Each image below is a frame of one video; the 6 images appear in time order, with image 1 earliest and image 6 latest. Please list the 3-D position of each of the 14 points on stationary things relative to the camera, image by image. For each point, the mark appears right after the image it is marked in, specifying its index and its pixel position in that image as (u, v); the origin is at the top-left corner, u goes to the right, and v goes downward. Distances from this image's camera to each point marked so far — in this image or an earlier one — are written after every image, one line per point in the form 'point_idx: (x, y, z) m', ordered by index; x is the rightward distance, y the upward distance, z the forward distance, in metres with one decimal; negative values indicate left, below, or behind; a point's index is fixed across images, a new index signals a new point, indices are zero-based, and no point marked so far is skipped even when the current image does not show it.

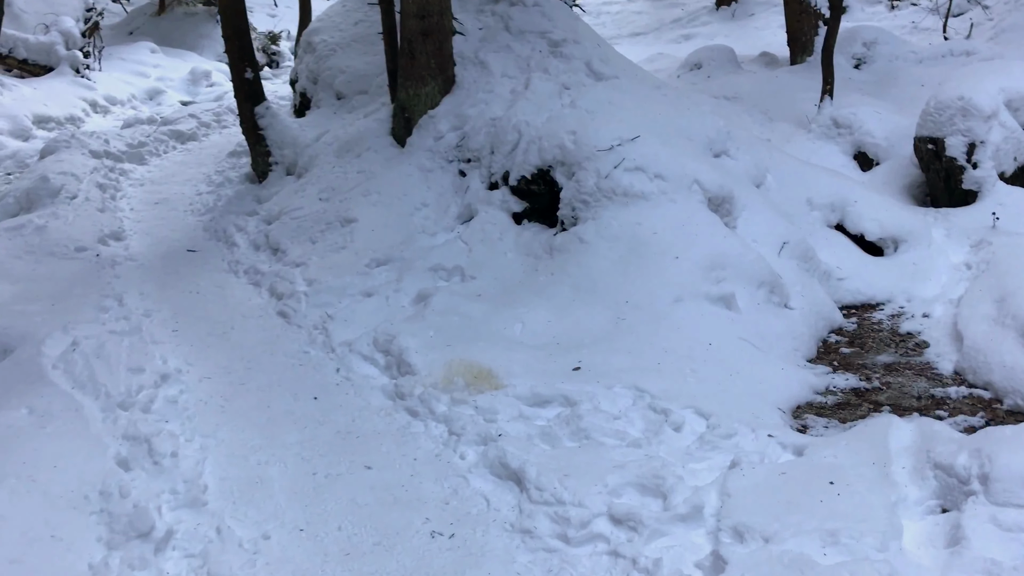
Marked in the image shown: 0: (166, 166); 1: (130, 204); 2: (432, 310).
0: (-4.0, +1.4, +11.4) m
1: (-3.7, +0.8, +9.6) m
2: (-0.5, -0.1, +6.2) m
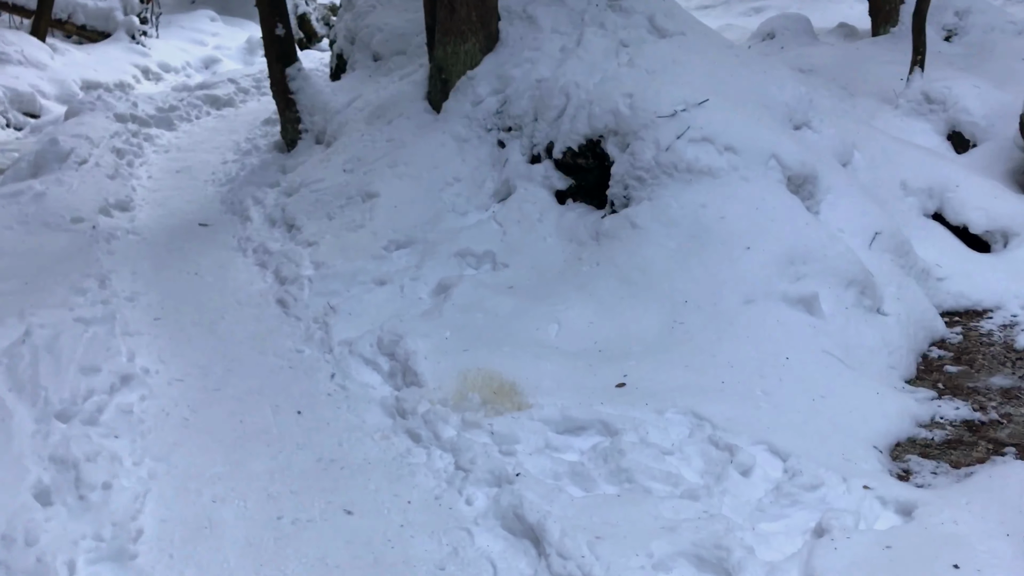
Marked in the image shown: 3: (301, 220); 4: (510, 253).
0: (-3.4, +1.7, +10.6) m
1: (-3.2, +1.0, +8.8) m
2: (-0.3, -0.1, +5.2) m
3: (-1.5, +0.5, +6.8) m
4: (0.0, +0.2, +5.9) m
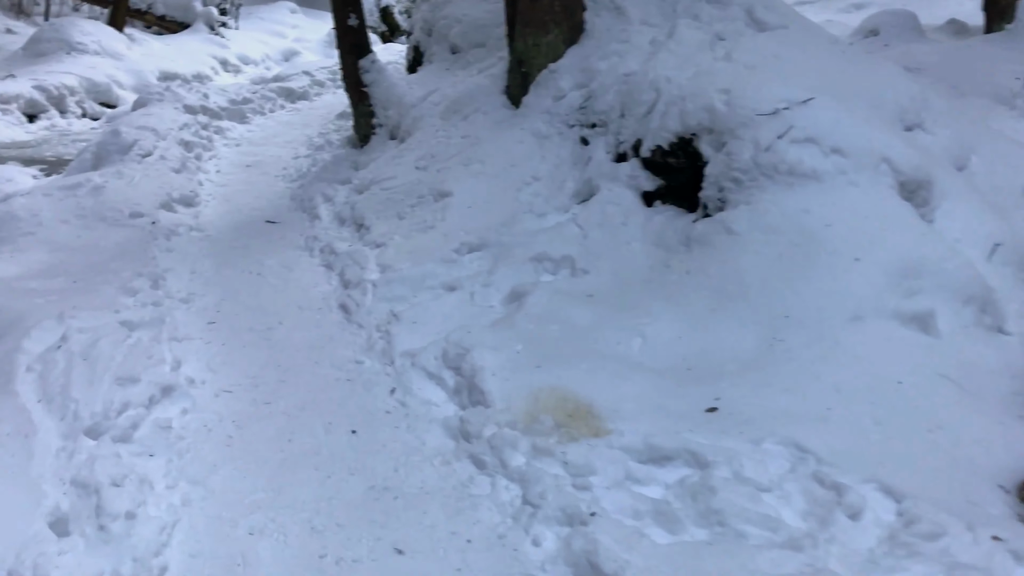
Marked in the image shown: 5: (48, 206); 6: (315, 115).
0: (-2.5, +1.7, +10.4) m
1: (-2.5, +1.1, +8.6) m
2: (+0.1, -0.1, +4.8) m
3: (-0.9, +0.5, +6.5) m
4: (+0.4, +0.2, +5.4) m
5: (-3.2, +0.6, +6.8) m
6: (-2.1, +1.8, +10.7) m
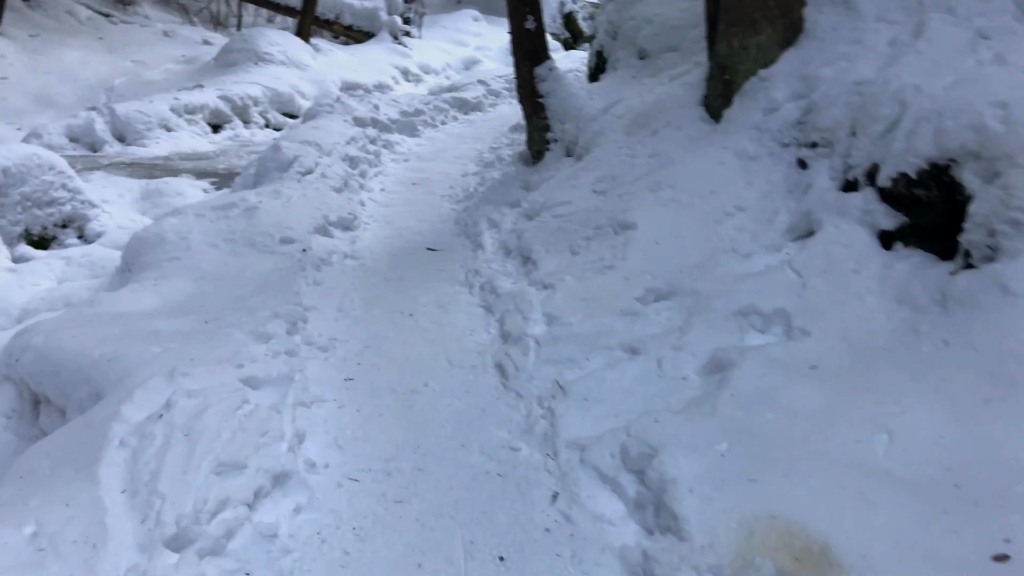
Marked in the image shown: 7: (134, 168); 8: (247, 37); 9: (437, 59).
0: (-0.7, +1.5, +9.7) m
1: (-1.0, +0.8, +7.9) m
2: (+0.8, -0.4, +3.7) m
3: (+0.1, +0.2, +5.6) m
4: (+1.3, -0.1, +4.3) m
5: (-2.0, +0.4, +6.3) m
6: (-0.2, +1.6, +9.9) m
7: (-3.7, +1.2, +9.7) m
8: (-4.2, +4.0, +15.7) m
9: (-1.4, +4.3, +18.7) m
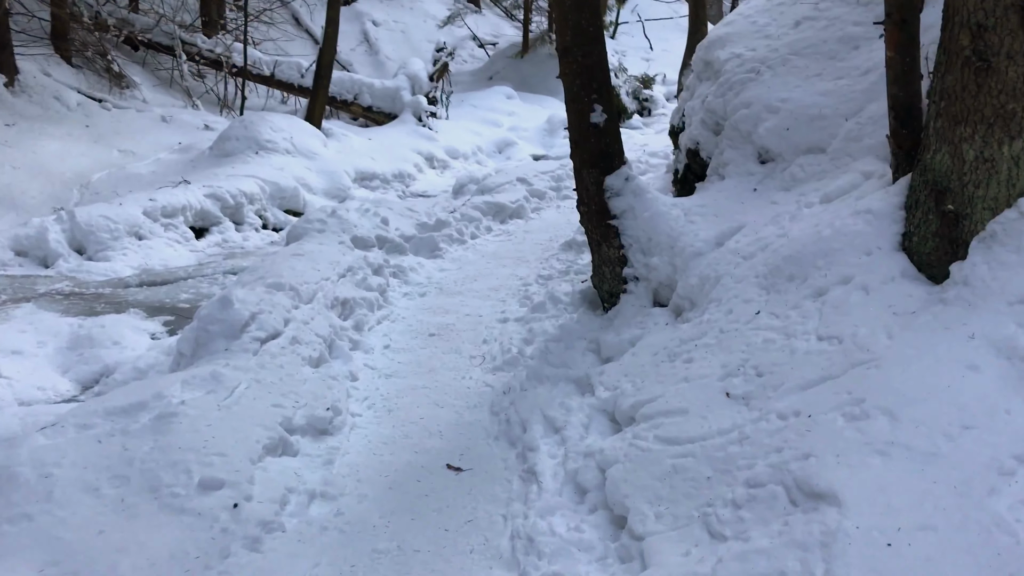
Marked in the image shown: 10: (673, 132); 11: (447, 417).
0: (-0.3, +0.2, +7.4) m
1: (-0.7, -0.3, +5.6) m
2: (+1.0, -1.2, +1.3) m
3: (+0.4, -0.7, +3.2) m
4: (+1.5, -0.9, +1.8) m
5: (-1.7, -0.6, +4.0) m
6: (+0.1, +0.3, +7.6) m
7: (-3.3, -0.1, +7.5) m
8: (-3.6, +2.3, +13.7) m
9: (-0.8, +2.4, +16.6) m
10: (+1.2, +1.1, +7.1) m
11: (-0.3, -0.6, +4.5) m
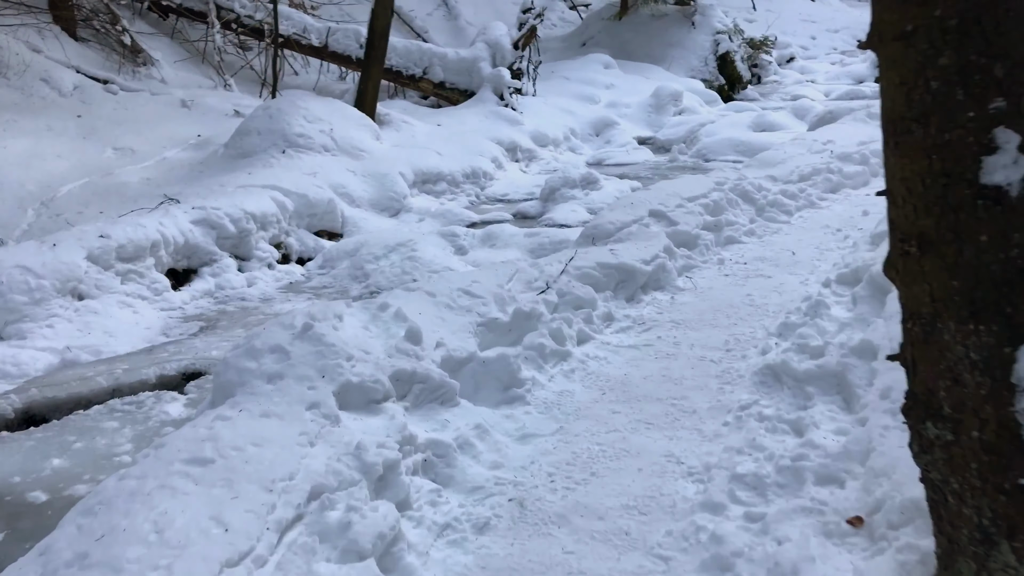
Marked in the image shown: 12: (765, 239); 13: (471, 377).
0: (+0.2, -0.4, +3.8) m
1: (-0.3, -1.0, +2.1) m
2: (+1.1, -2.0, -2.4) m
3: (+0.6, -1.5, -0.4) m
4: (+1.6, -1.8, -1.9) m
5: (-1.4, -1.3, +0.5) m
6: (+0.7, -0.3, +4.0) m
7: (-2.7, -0.7, +4.2) m
8: (-2.5, +1.8, +10.3) m
9: (+0.5, +2.0, +12.9) m
10: (+1.7, +0.4, +3.3) m
11: (0.0, -1.4, +0.9) m
12: (+1.5, +0.3, +5.9) m
13: (-0.2, -0.3, +3.8) m
